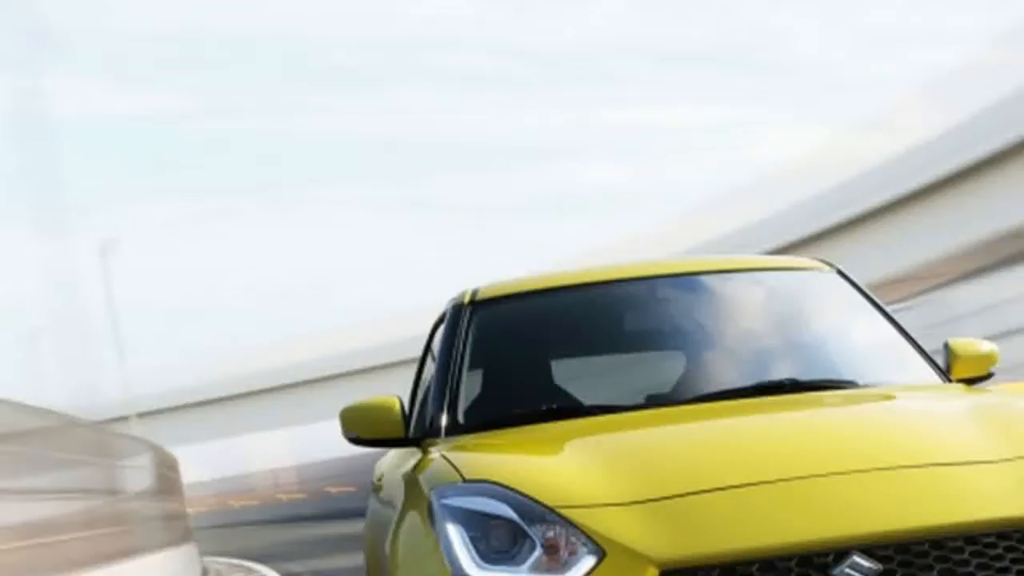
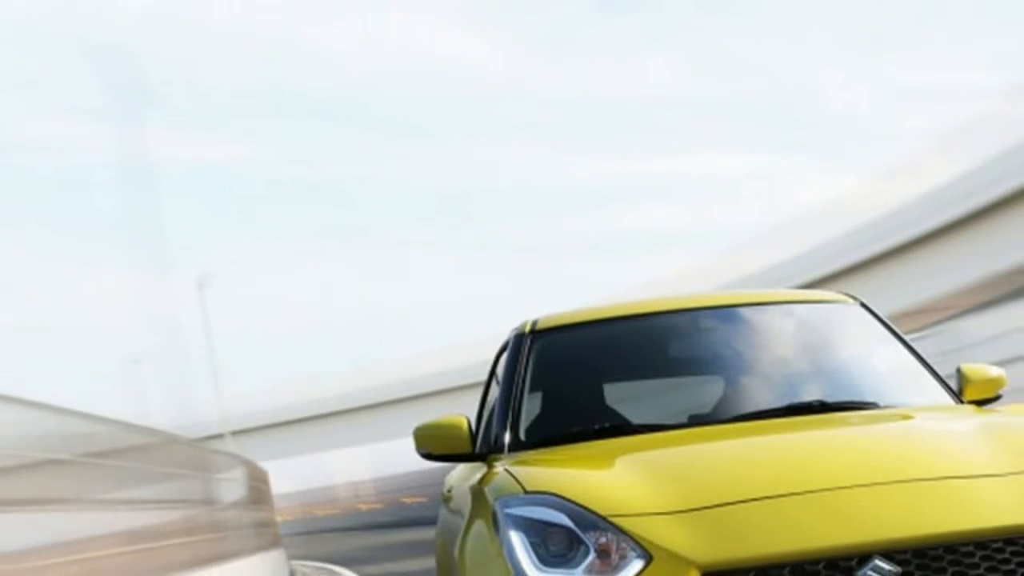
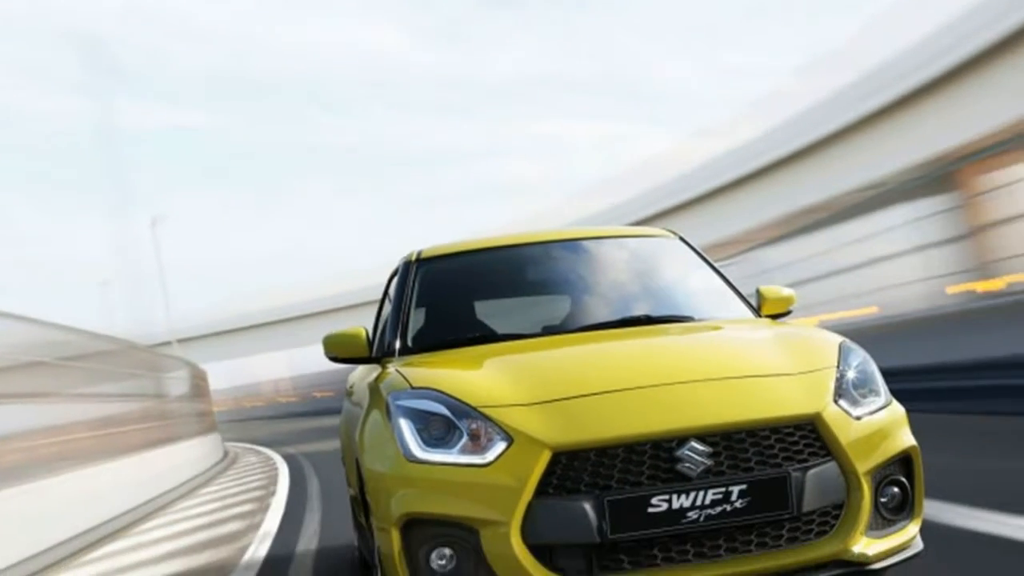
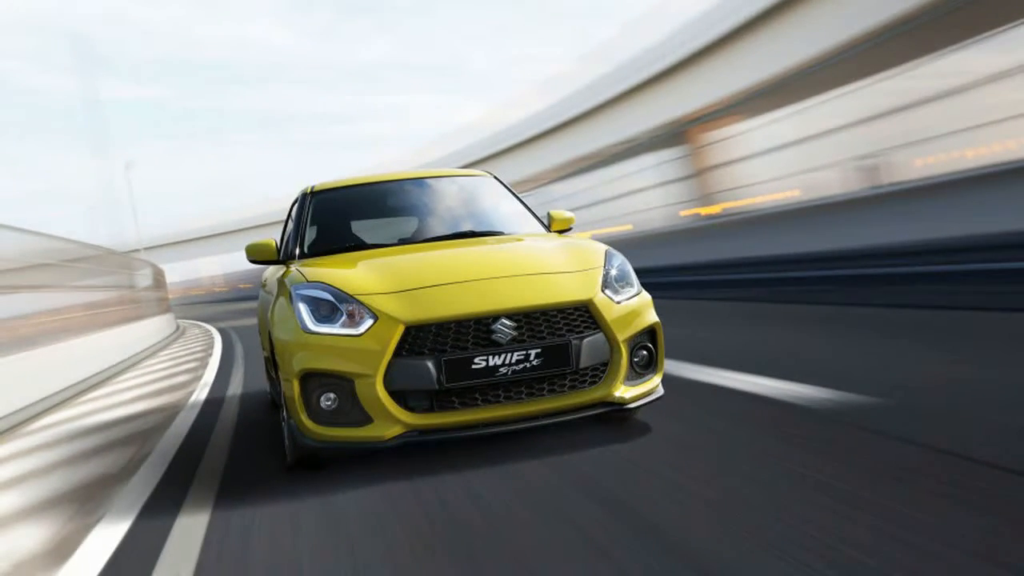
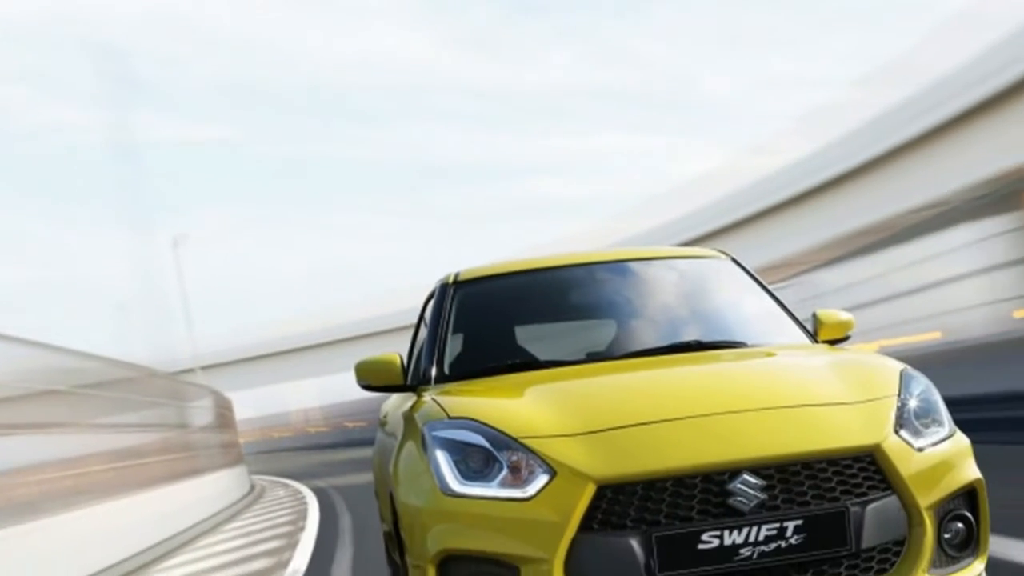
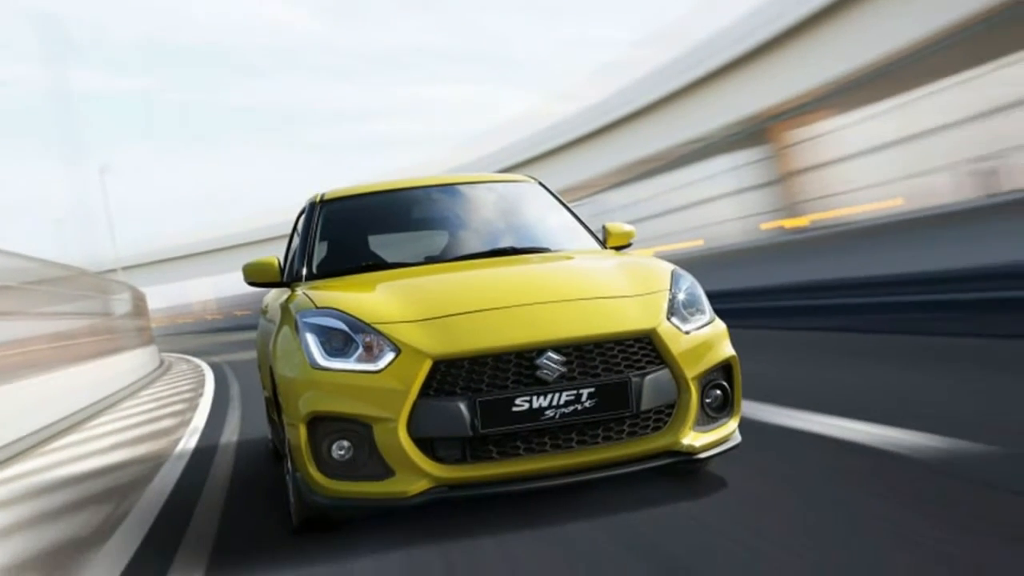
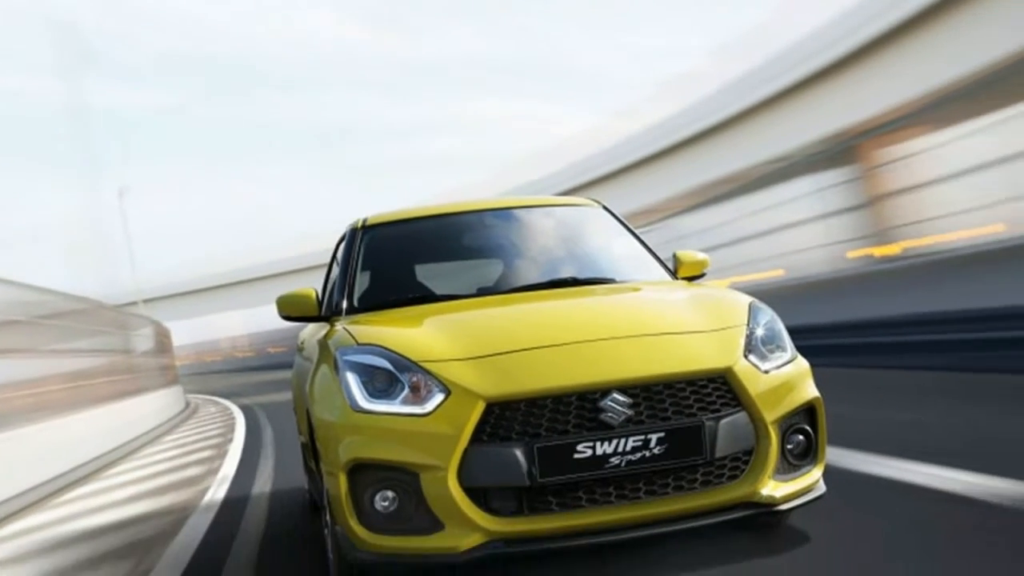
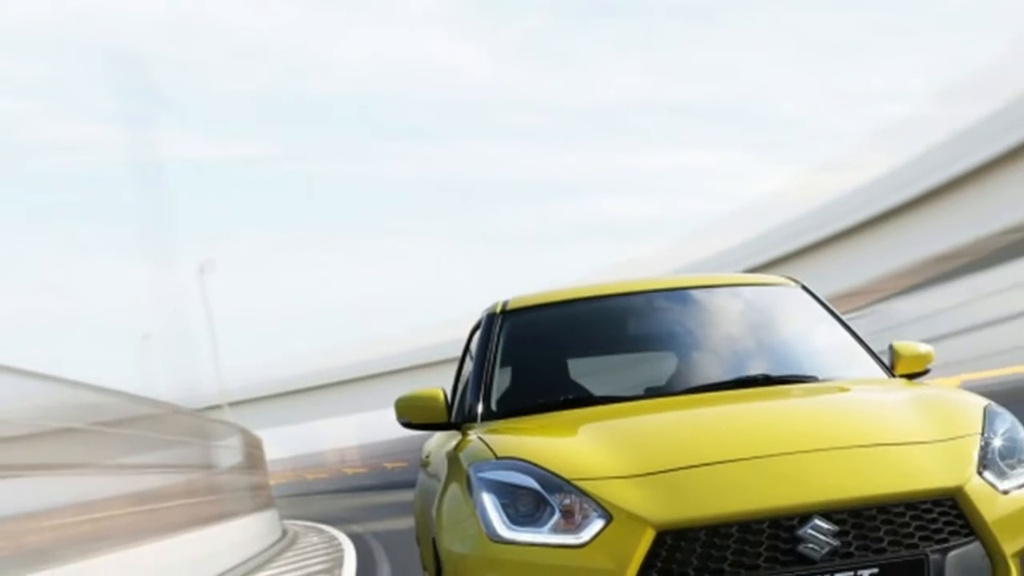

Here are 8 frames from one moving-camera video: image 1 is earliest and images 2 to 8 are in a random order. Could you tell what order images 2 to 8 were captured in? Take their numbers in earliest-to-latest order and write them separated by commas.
2, 8, 5, 3, 7, 6, 4
